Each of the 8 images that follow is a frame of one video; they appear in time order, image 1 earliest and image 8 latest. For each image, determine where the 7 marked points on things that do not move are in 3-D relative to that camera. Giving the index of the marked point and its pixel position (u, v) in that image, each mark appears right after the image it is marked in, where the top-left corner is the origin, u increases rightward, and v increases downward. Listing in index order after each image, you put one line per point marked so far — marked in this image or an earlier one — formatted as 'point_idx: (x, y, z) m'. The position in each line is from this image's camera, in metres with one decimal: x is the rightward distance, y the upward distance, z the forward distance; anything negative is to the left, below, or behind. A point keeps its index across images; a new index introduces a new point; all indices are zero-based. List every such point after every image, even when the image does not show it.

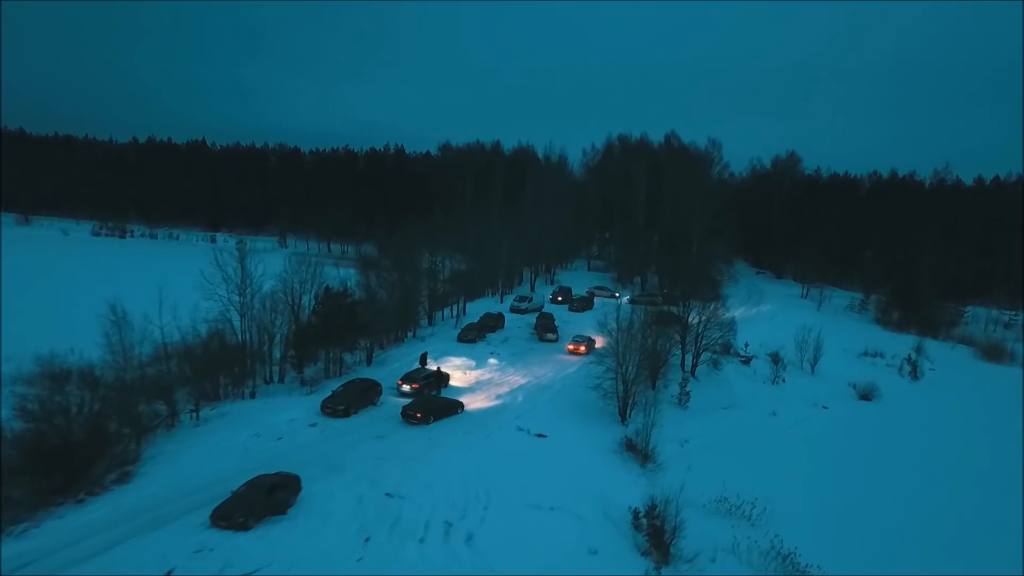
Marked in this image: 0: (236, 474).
0: (-6.3, -4.2, +17.9) m
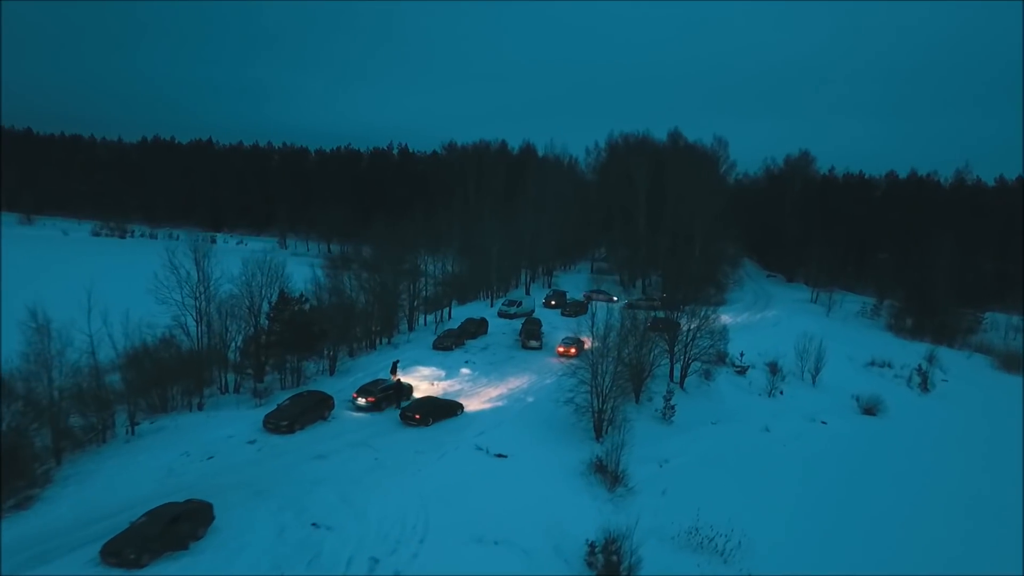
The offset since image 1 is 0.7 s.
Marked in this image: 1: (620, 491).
0: (-7.5, -4.4, +16.3) m
1: (+2.7, -5.1, +19.6) m
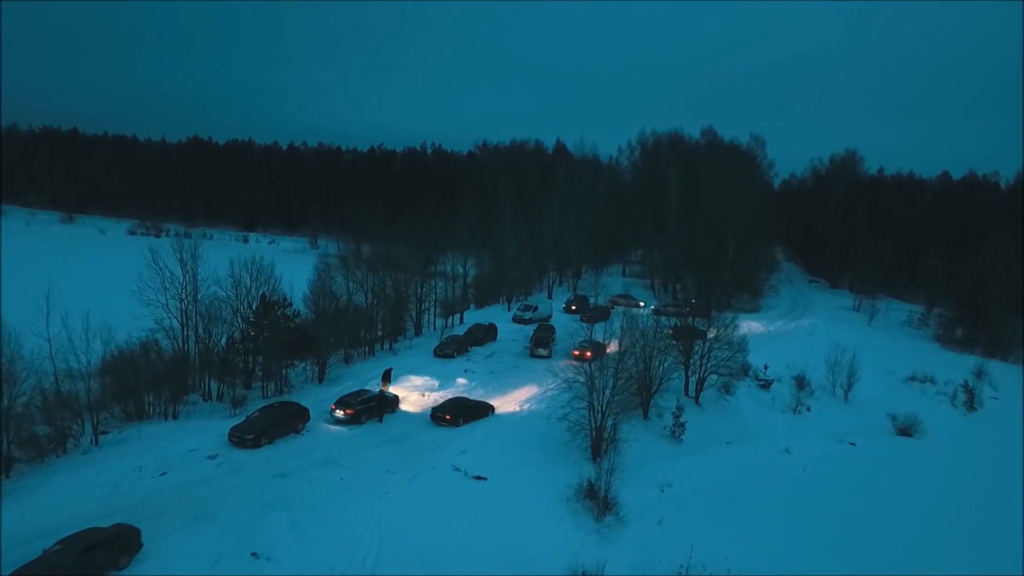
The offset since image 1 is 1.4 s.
0: (-8.2, -4.4, +15.1) m
1: (+2.2, -5.2, +17.8) m
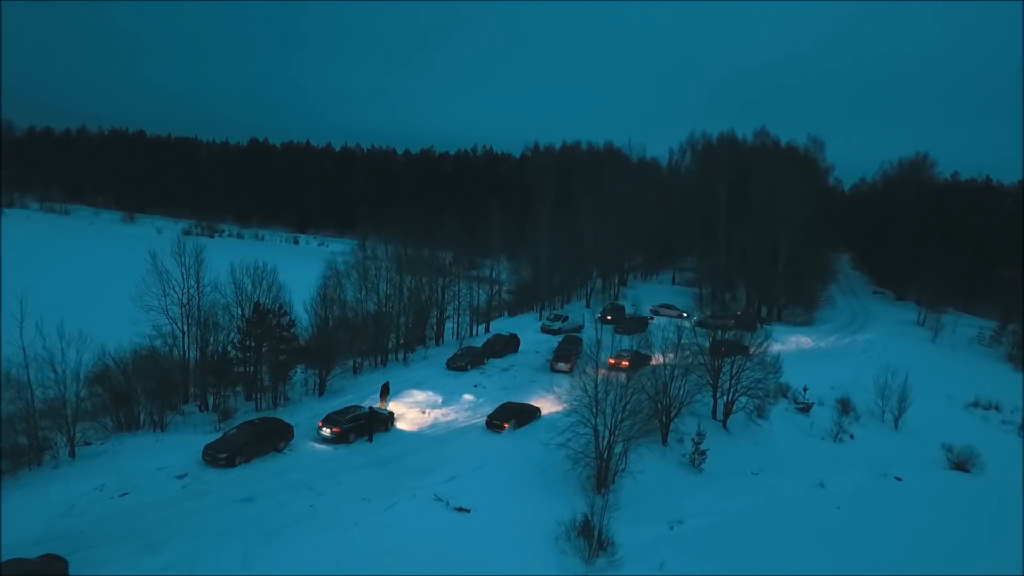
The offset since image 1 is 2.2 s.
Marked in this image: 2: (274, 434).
0: (-8.7, -4.6, +14.1) m
1: (+1.8, -5.6, +16.0) m
2: (-5.7, -3.5, +19.0) m
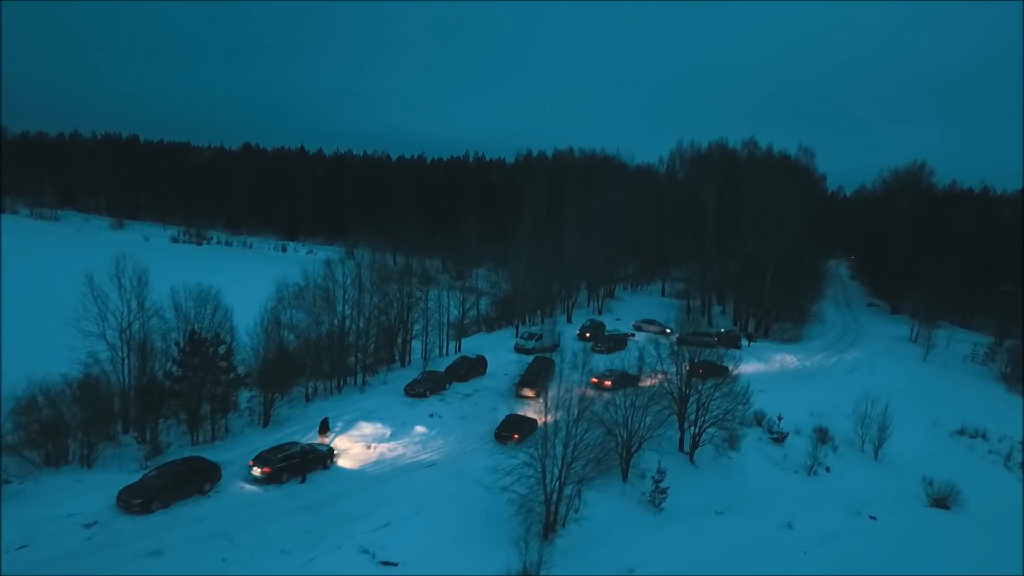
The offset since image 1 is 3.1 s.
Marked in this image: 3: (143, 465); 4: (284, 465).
0: (-10.1, -5.3, +13.0) m
1: (+0.4, -6.3, +14.8) m
2: (-7.1, -4.3, +17.9) m
3: (-9.2, -4.4, +19.9) m
4: (-5.4, -4.2, +18.8) m
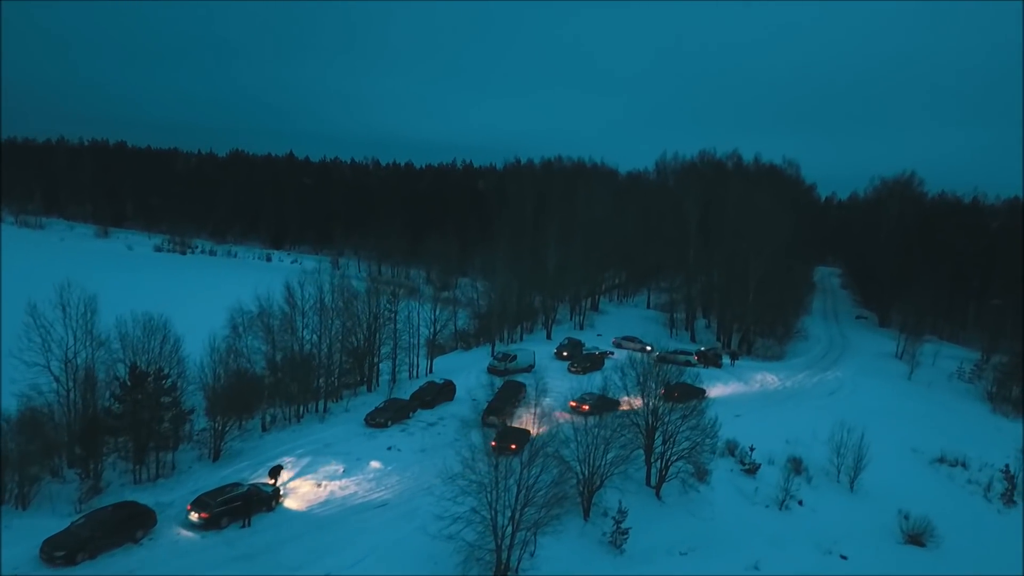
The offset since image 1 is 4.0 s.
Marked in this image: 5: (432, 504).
0: (-11.3, -6.1, +12.2) m
1: (-0.7, -7.2, +14.0) m
2: (-8.2, -5.1, +17.0) m
3: (-10.4, -5.3, +19.1) m
4: (-6.6, -5.1, +18.0) m
5: (-1.9, -5.4, +19.5) m
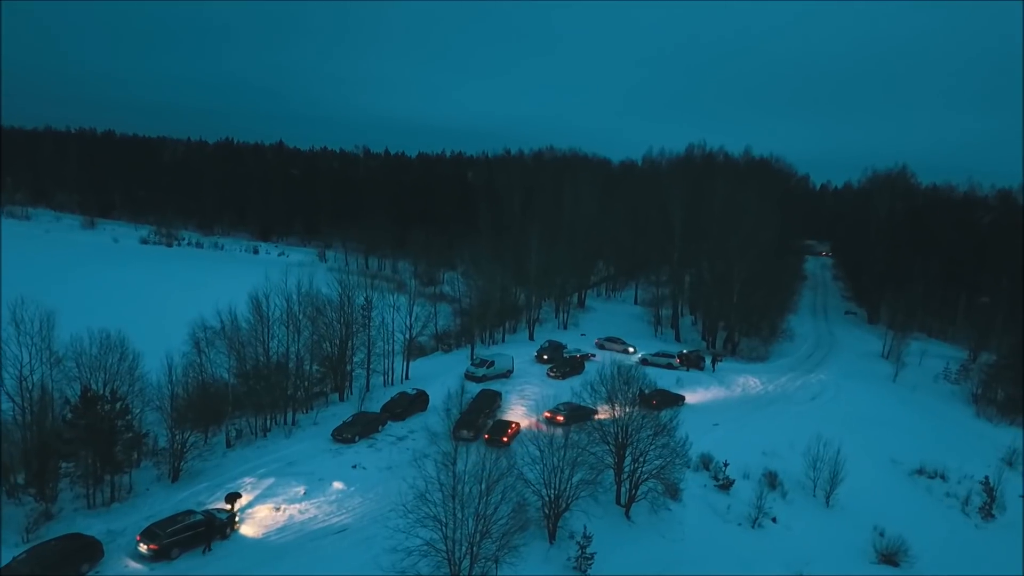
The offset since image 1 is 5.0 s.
0: (-12.2, -6.8, +11.7) m
1: (-1.7, -7.8, +13.6) m
2: (-9.2, -5.6, +16.6) m
3: (-11.3, -5.8, +18.6) m
4: (-7.5, -5.6, +17.5) m
5: (-2.8, -5.9, +19.1) m
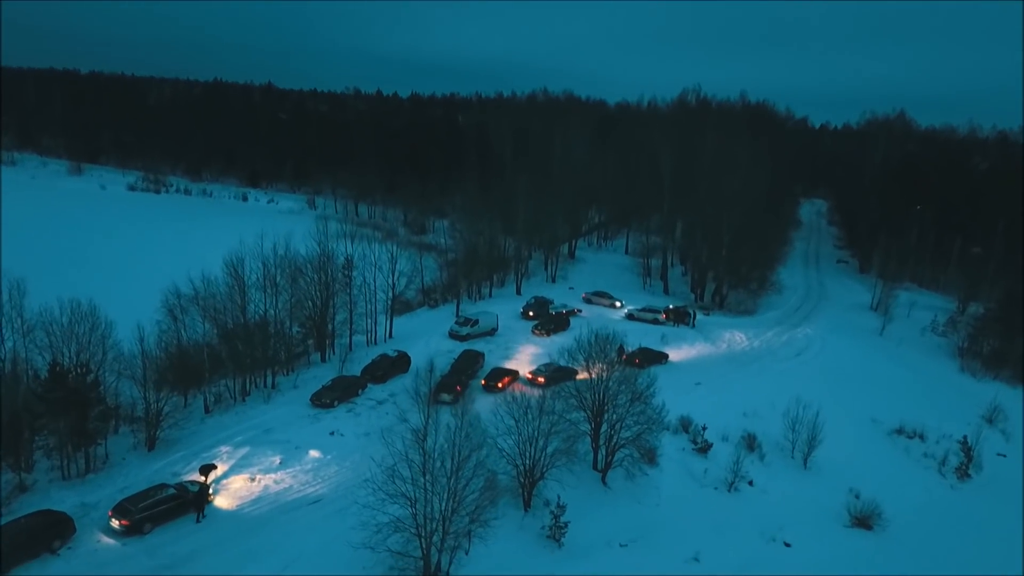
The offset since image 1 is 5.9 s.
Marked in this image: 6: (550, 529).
0: (-12.8, -6.7, +11.9) m
1: (-2.3, -7.5, +13.8) m
2: (-9.8, -5.2, +16.6) m
3: (-12.0, -5.2, +18.7) m
4: (-8.1, -5.1, +17.6) m
5: (-3.4, -5.2, +19.2) m
6: (+0.9, -6.1, +19.9) m
